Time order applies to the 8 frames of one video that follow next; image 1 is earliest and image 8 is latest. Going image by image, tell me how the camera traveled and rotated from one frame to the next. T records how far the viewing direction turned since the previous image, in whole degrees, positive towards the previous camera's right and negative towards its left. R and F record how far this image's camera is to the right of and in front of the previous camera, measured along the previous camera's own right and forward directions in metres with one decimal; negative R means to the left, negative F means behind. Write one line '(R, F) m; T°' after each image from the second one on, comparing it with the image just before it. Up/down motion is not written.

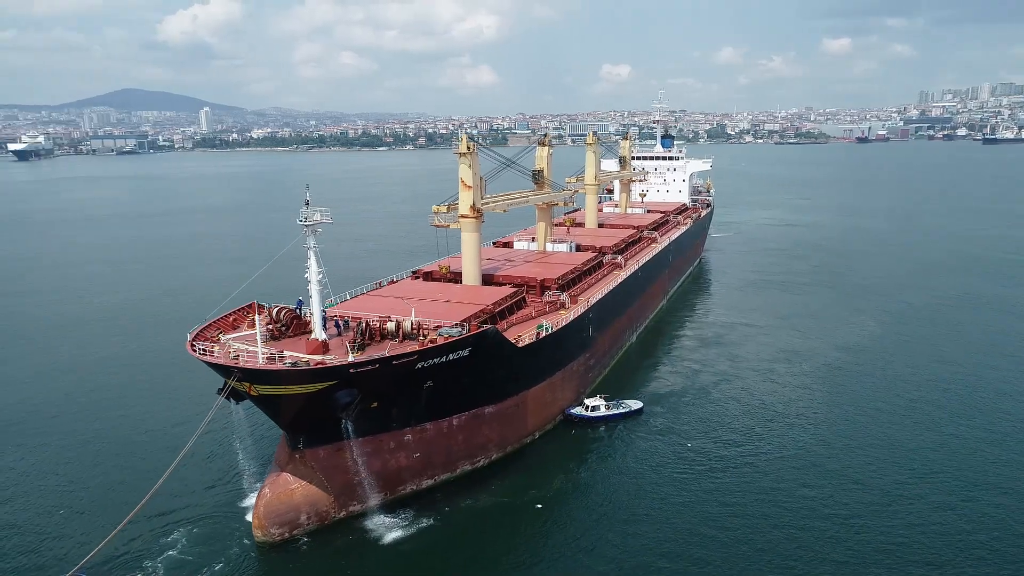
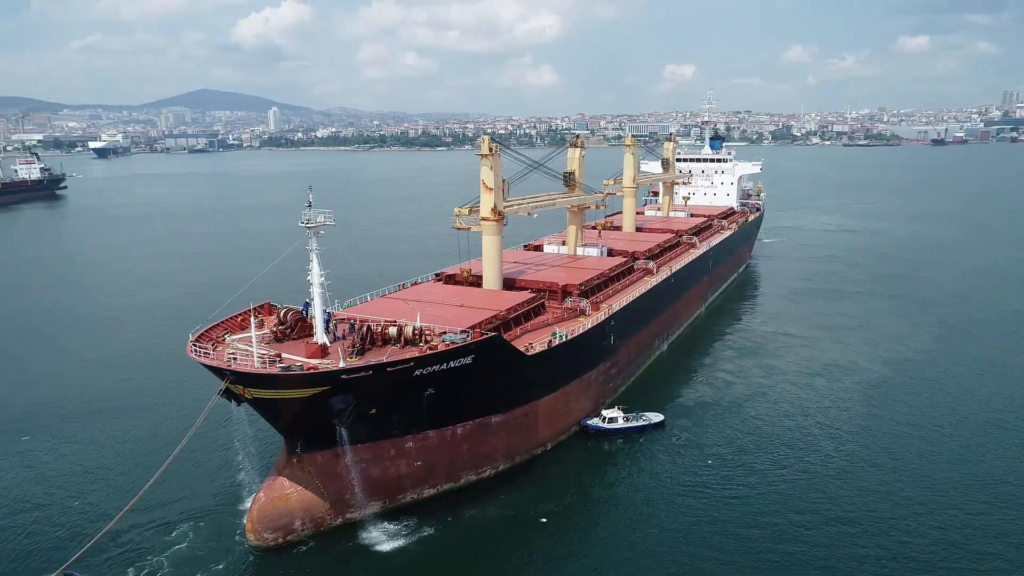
(+0.8, +0.4) m; -5°
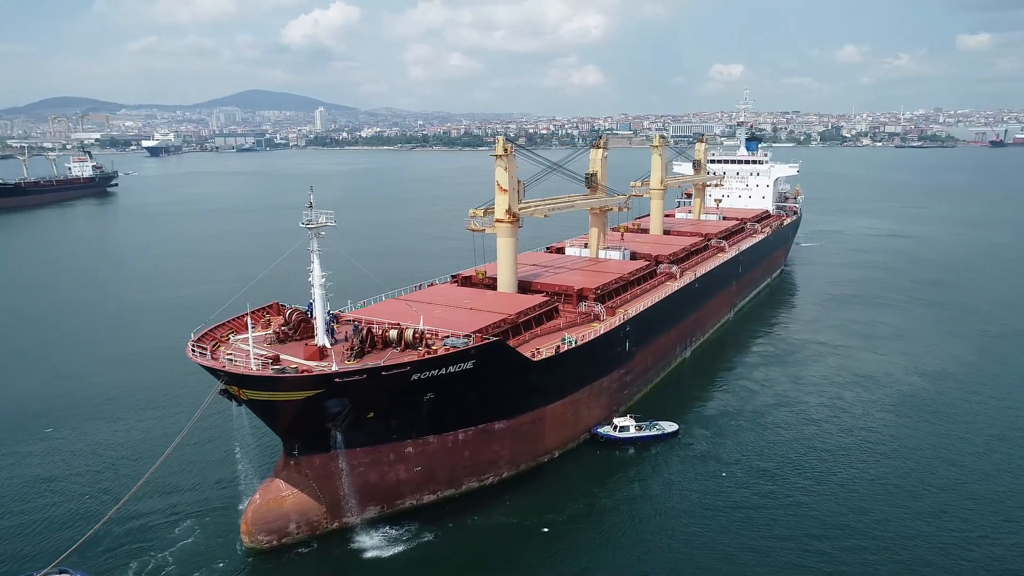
(+0.6, +0.3) m; -3°
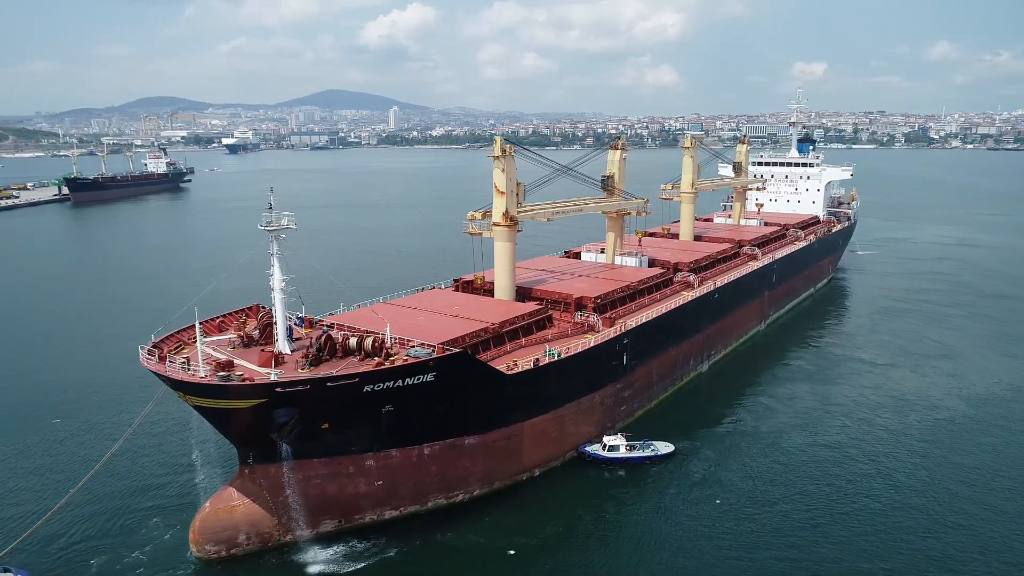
(+1.5, +0.7) m; -5°
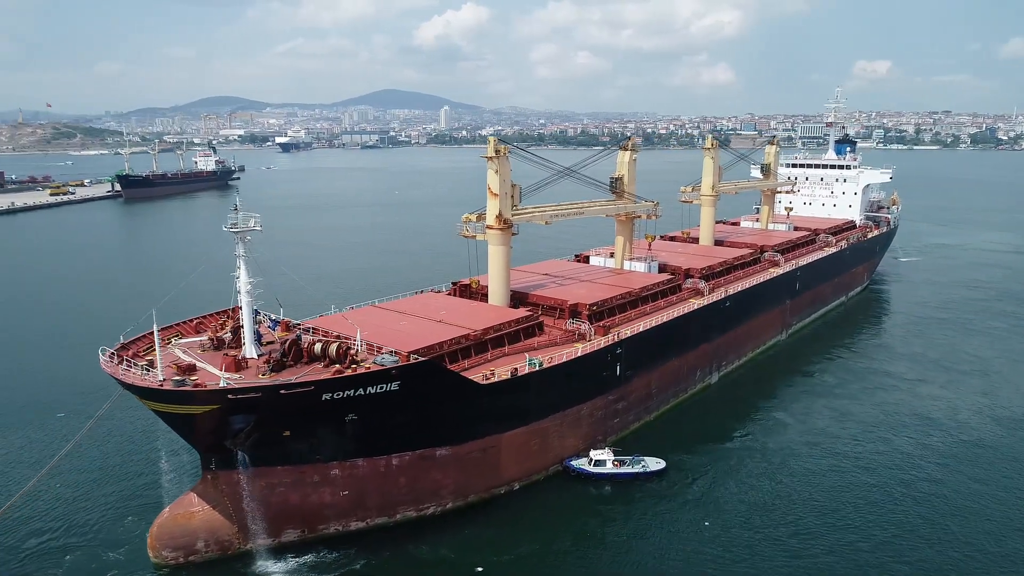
(+1.1, +0.5) m; -4°
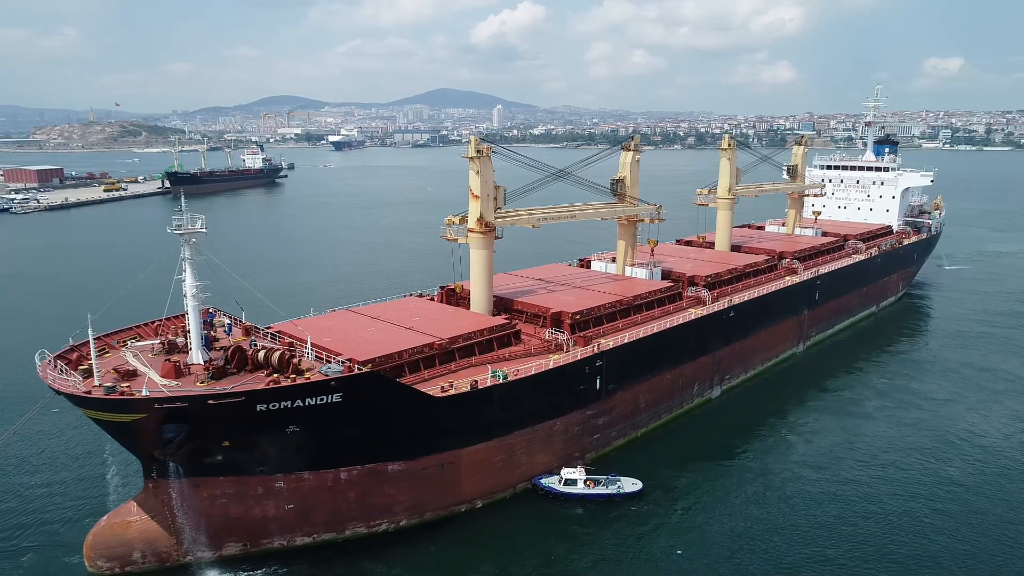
(+1.4, +0.7) m; -4°
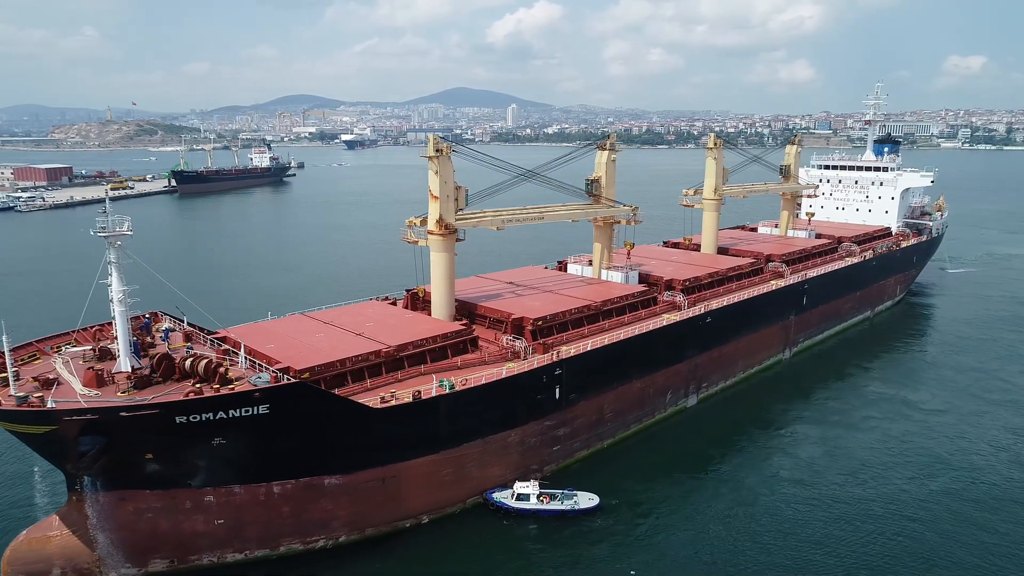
(+1.1, +0.5) m; -1°
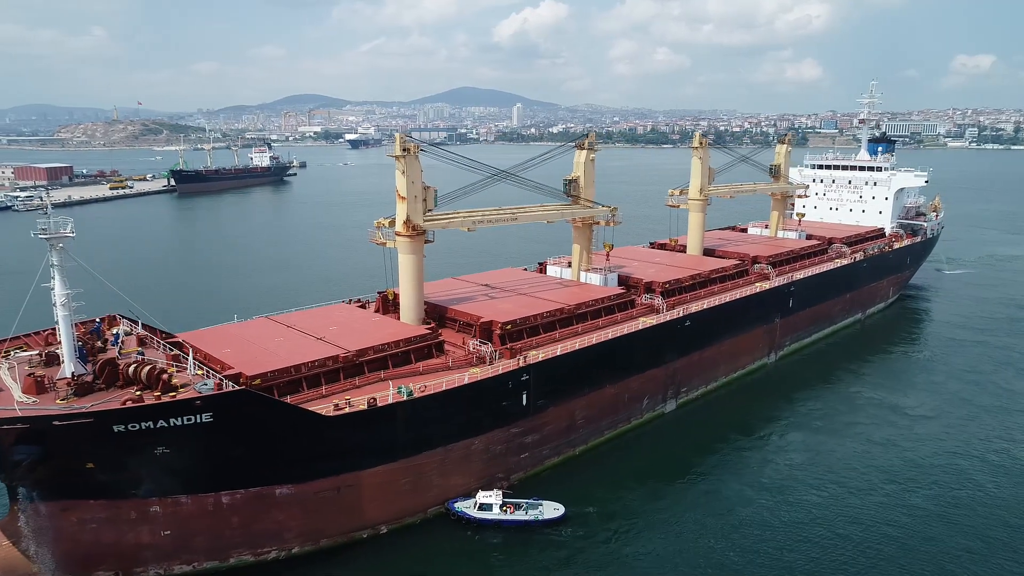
(+0.7, +0.3) m; 0°
